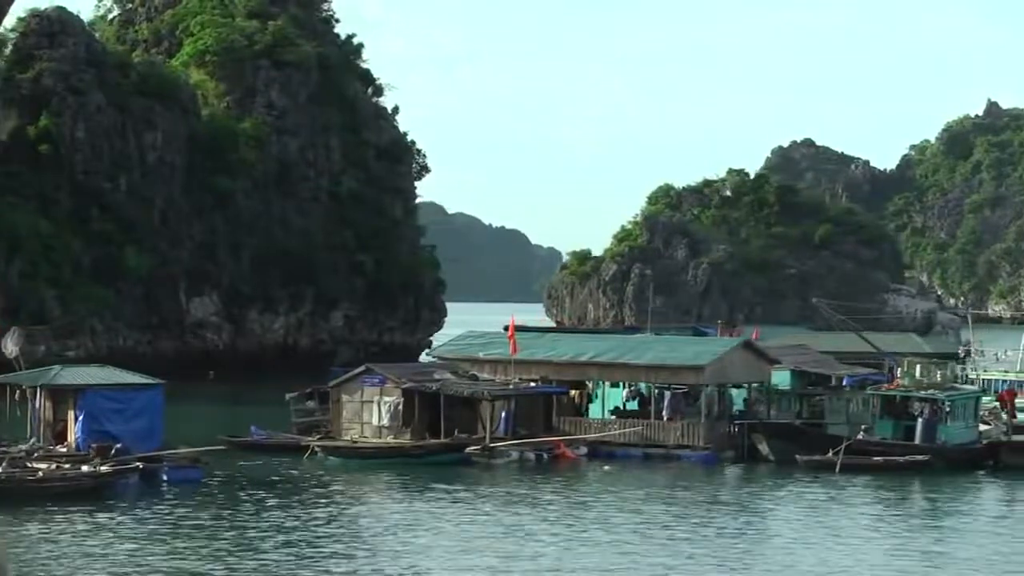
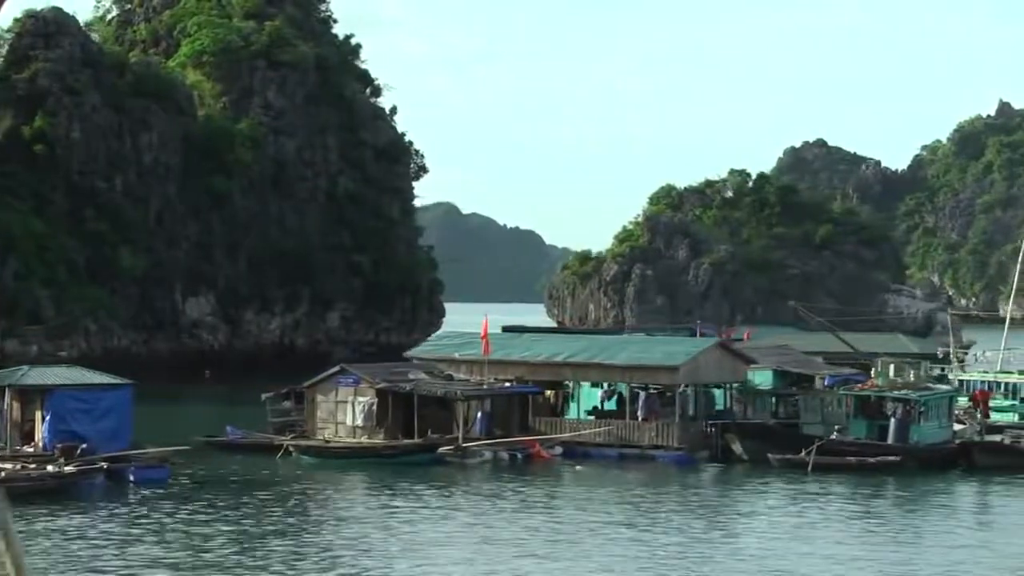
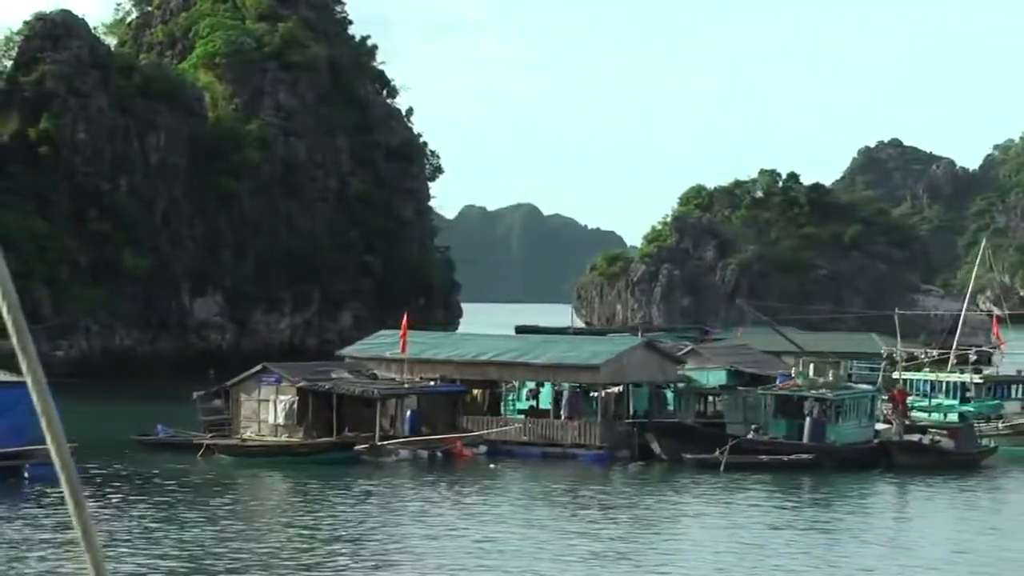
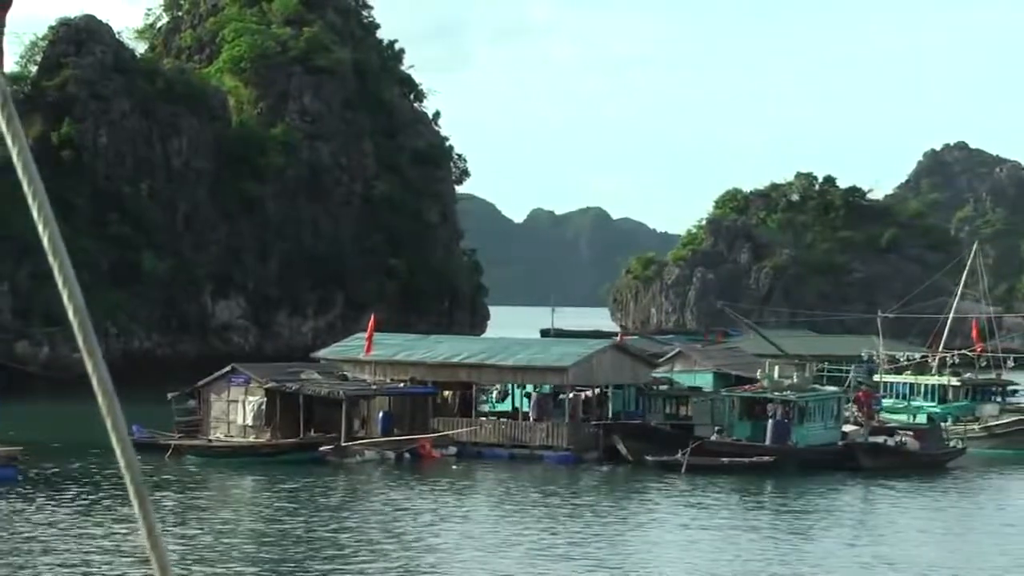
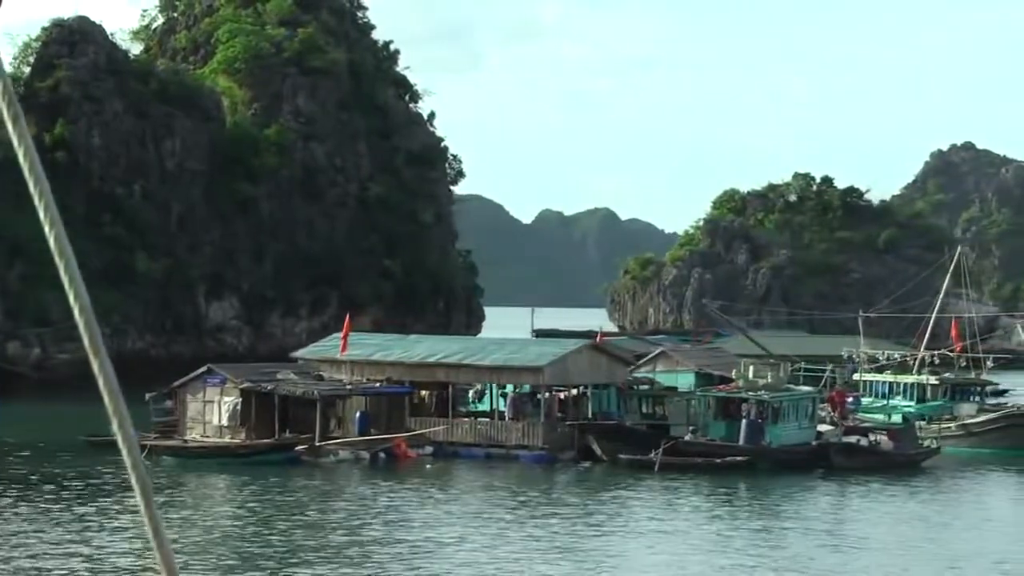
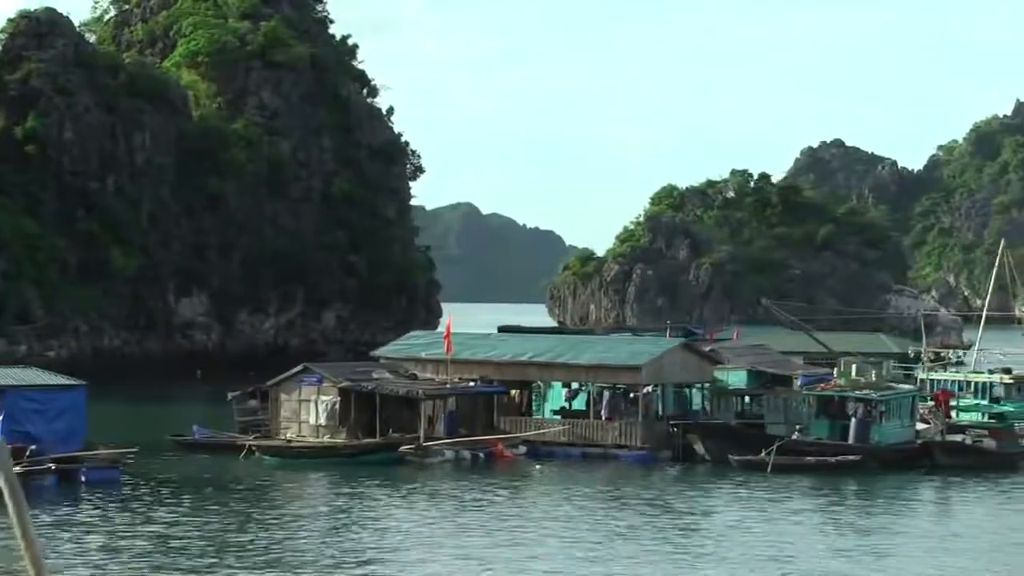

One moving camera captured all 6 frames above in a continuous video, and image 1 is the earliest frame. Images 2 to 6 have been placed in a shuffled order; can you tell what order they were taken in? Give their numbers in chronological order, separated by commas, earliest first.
2, 6, 3, 4, 5
